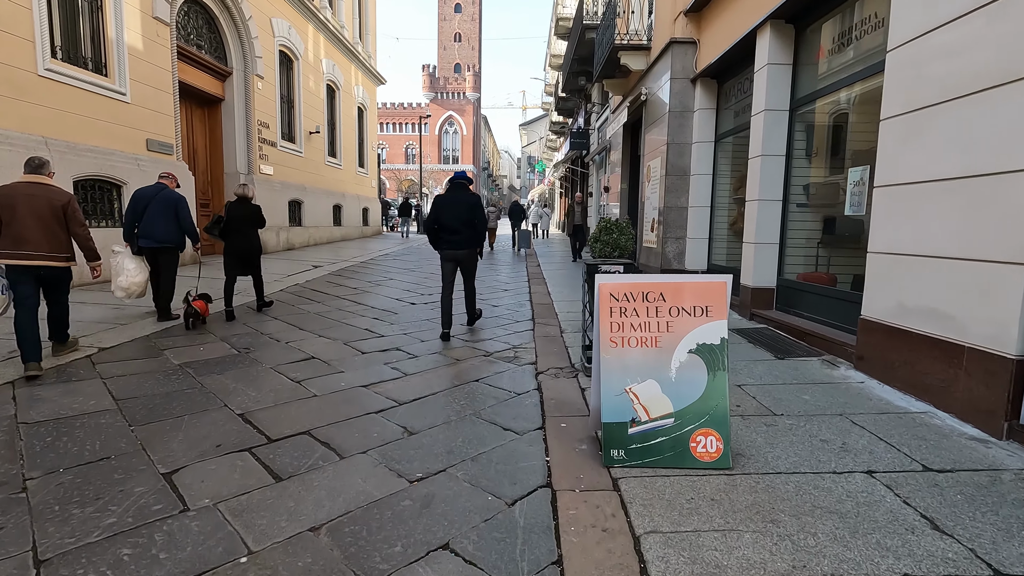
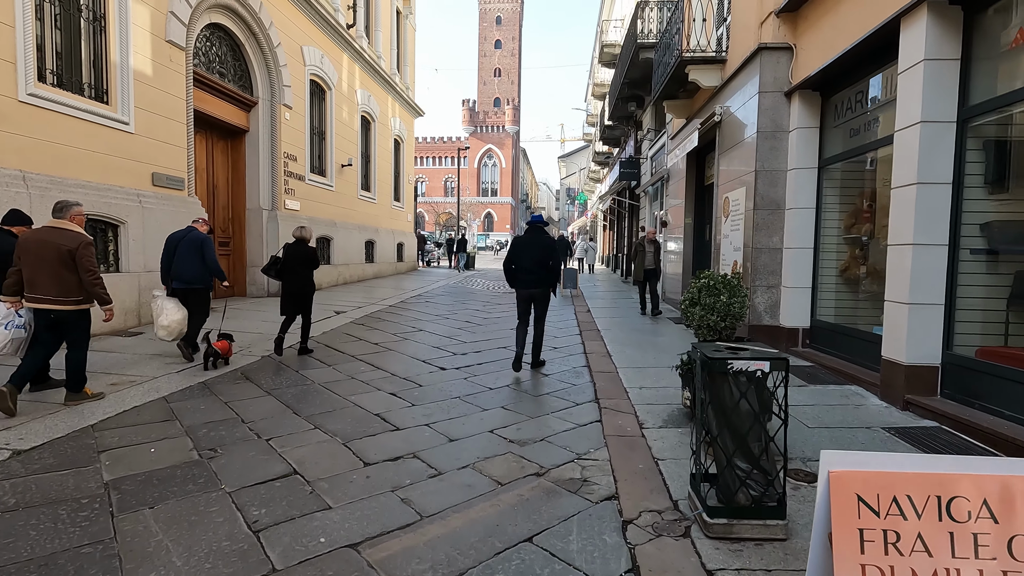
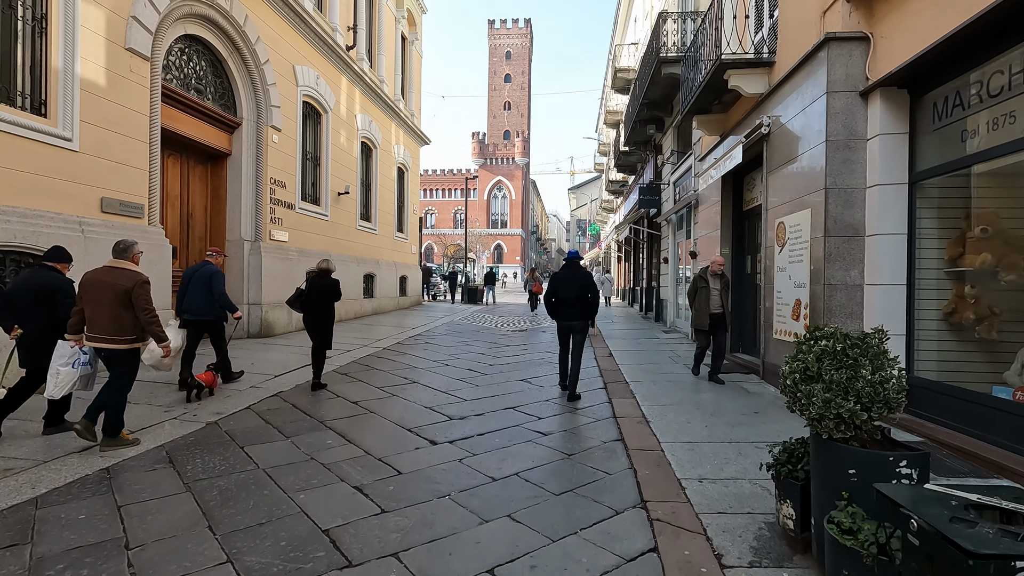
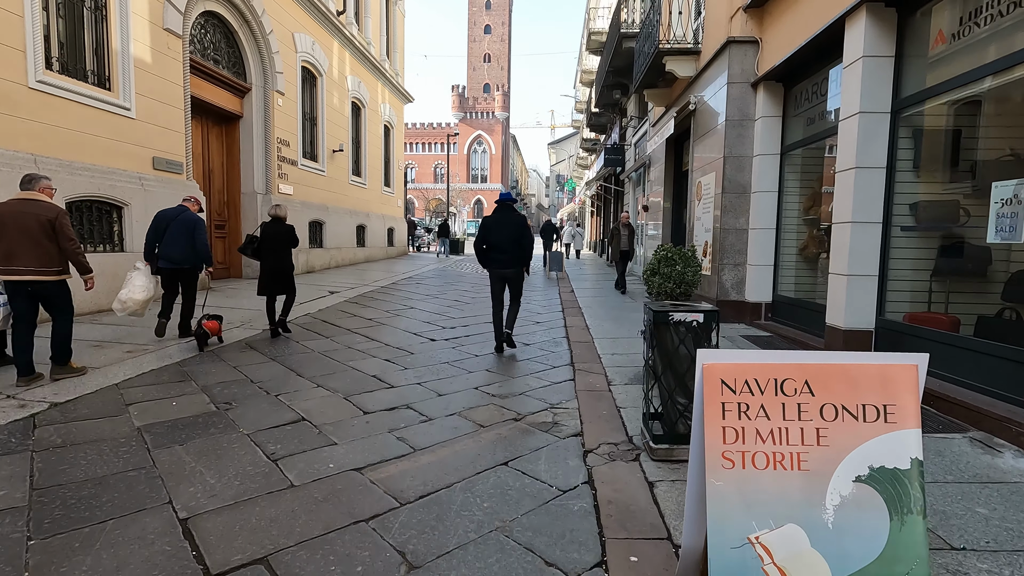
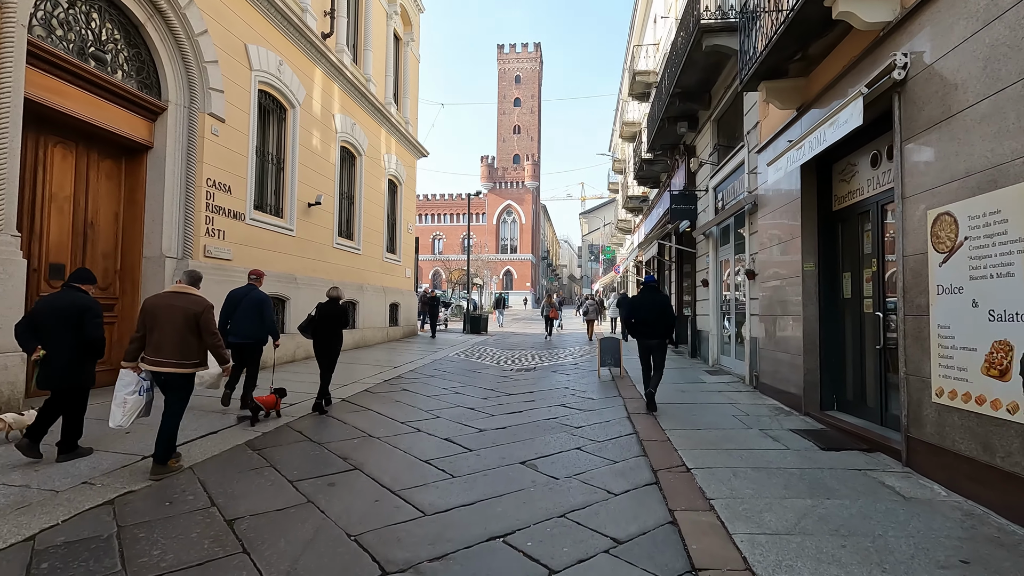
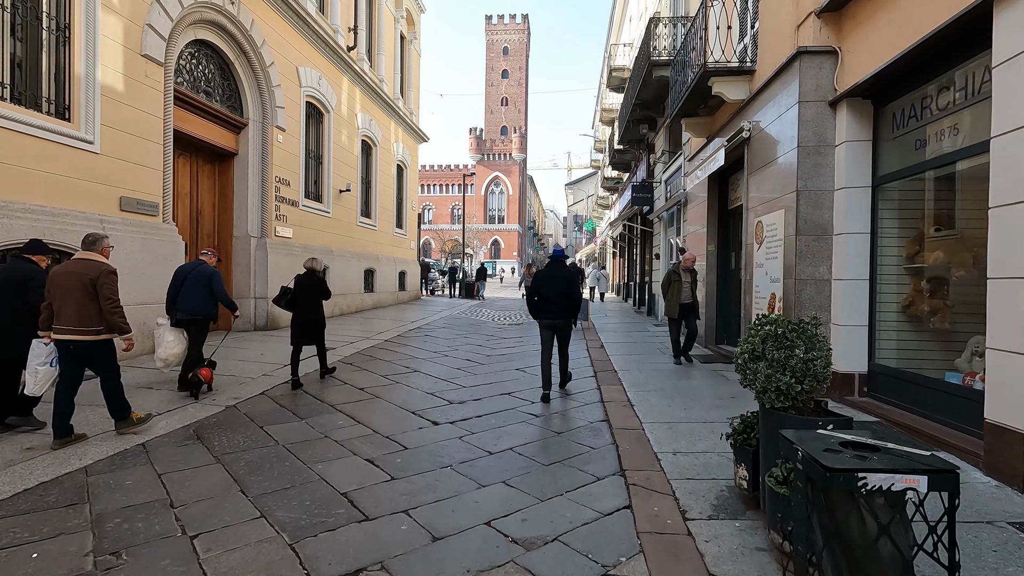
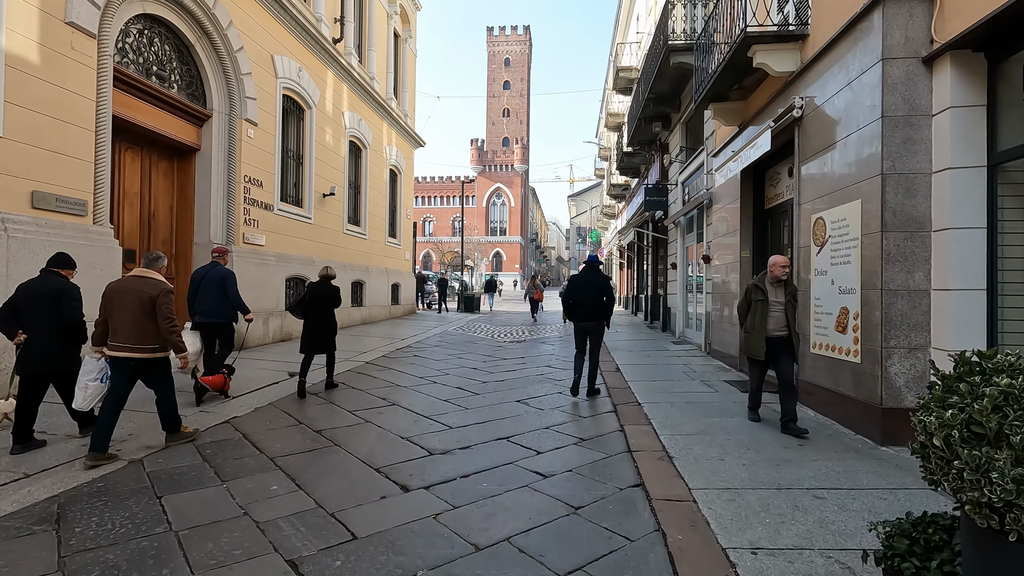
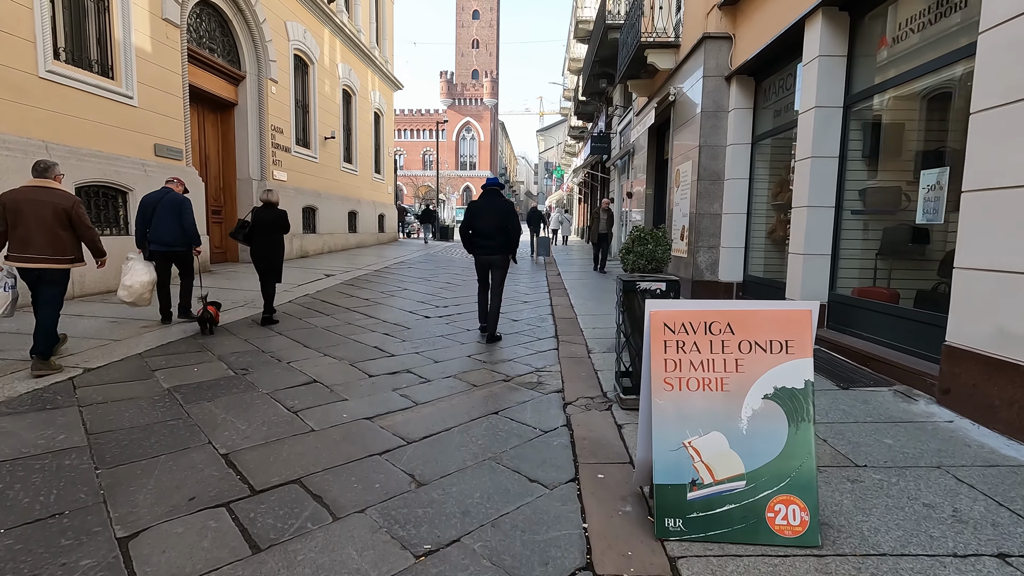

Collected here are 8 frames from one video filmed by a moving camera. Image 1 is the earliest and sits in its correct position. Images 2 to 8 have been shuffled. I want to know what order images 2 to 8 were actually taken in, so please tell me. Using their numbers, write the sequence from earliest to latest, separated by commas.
8, 4, 2, 6, 3, 7, 5
